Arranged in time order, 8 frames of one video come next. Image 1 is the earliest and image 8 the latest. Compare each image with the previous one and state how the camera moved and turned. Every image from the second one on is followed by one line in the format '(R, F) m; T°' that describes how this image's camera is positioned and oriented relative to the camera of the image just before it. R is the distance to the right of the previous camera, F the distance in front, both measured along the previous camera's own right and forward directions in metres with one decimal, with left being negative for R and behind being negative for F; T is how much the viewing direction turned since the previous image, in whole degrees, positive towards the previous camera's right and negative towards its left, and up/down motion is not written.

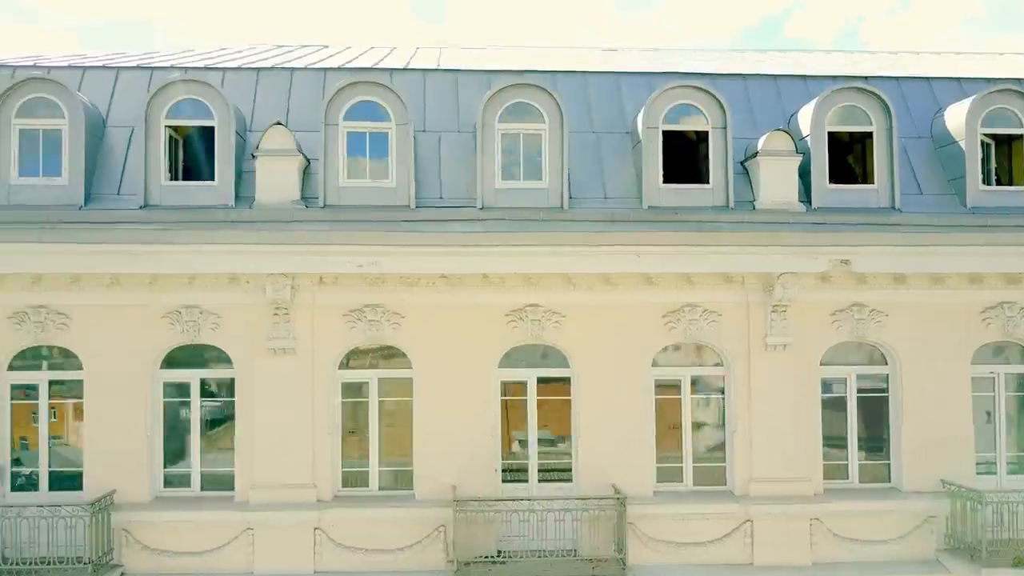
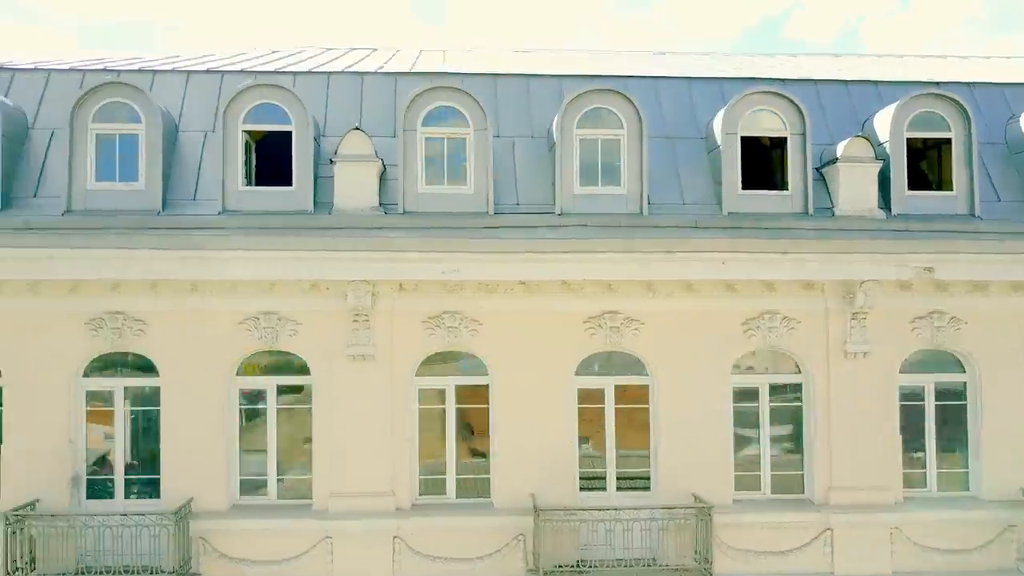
(-0.7, +0.1) m; 0°
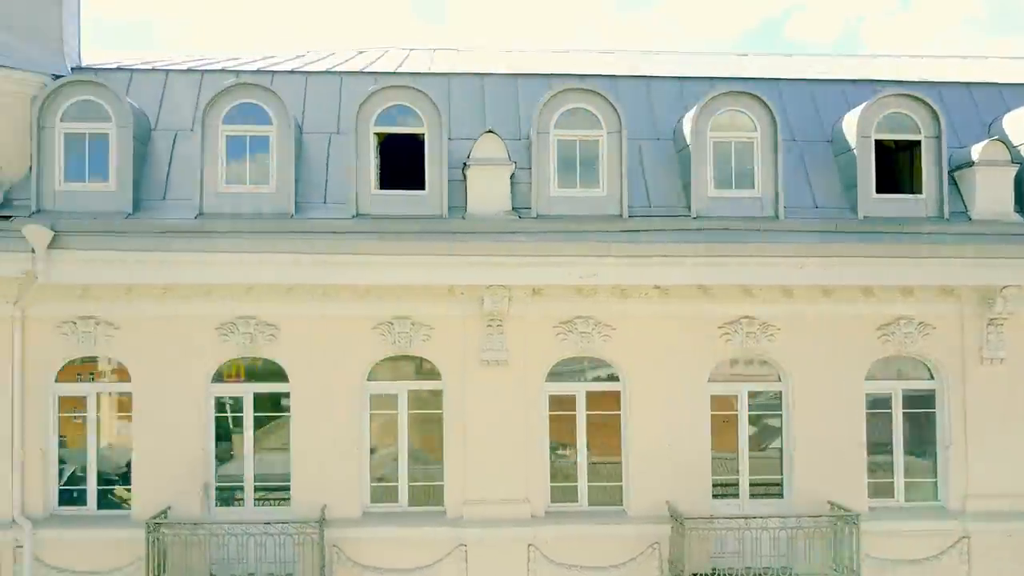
(-1.2, +0.1) m; 0°
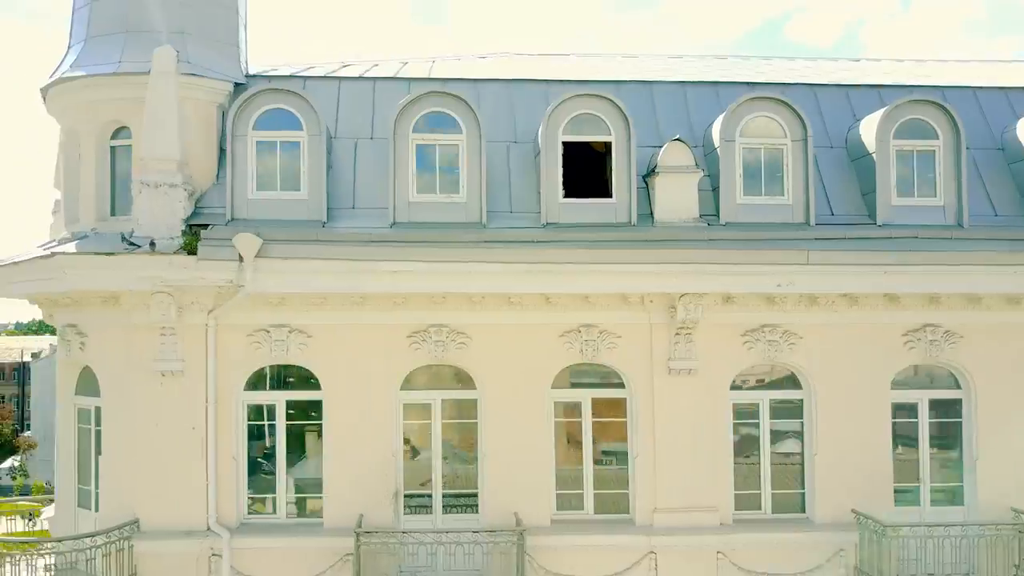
(-1.7, 0.0) m; 0°
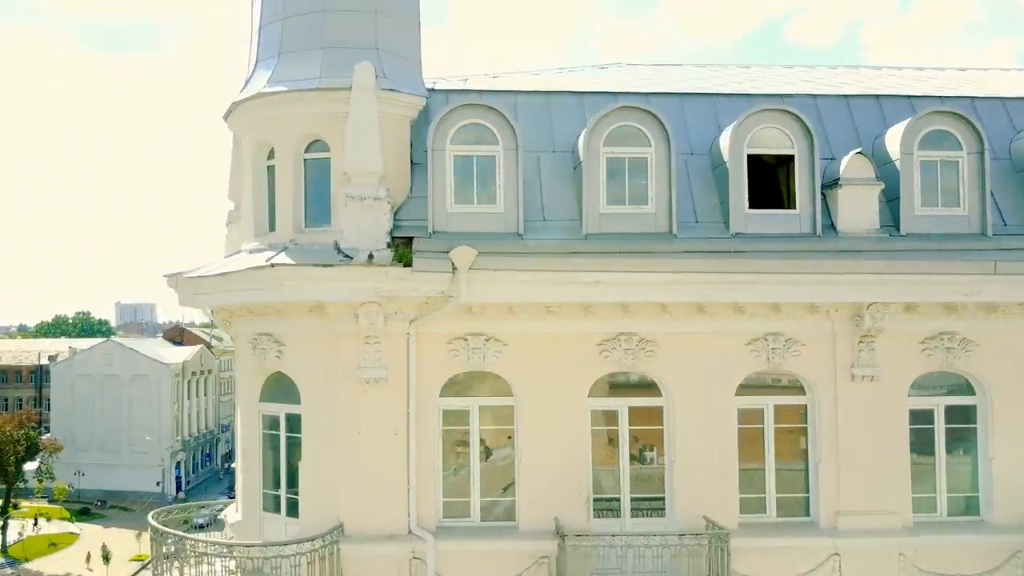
(-1.7, -0.2) m; 0°
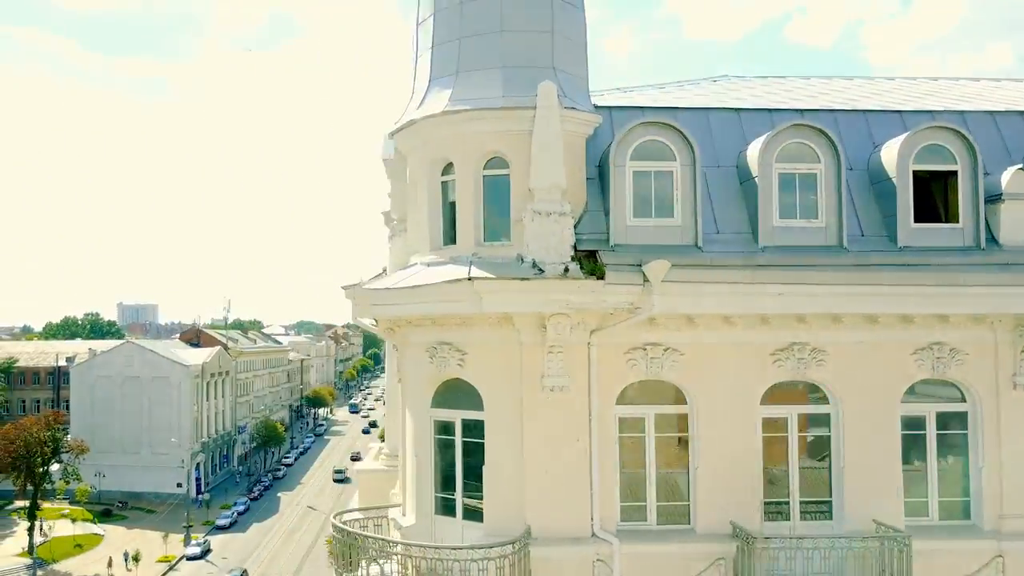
(-1.6, -0.3) m; 0°
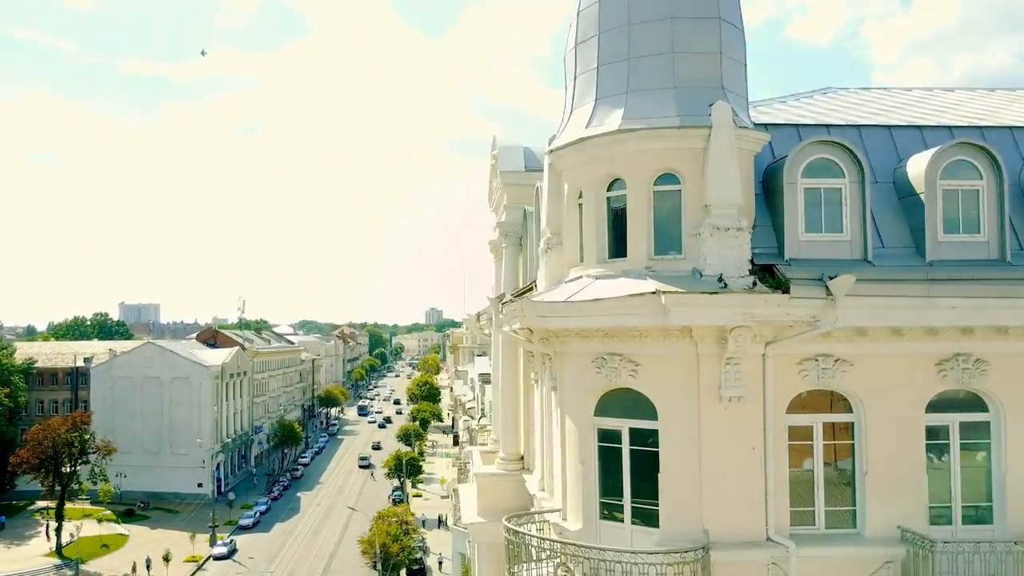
(-1.7, -0.3) m; 0°
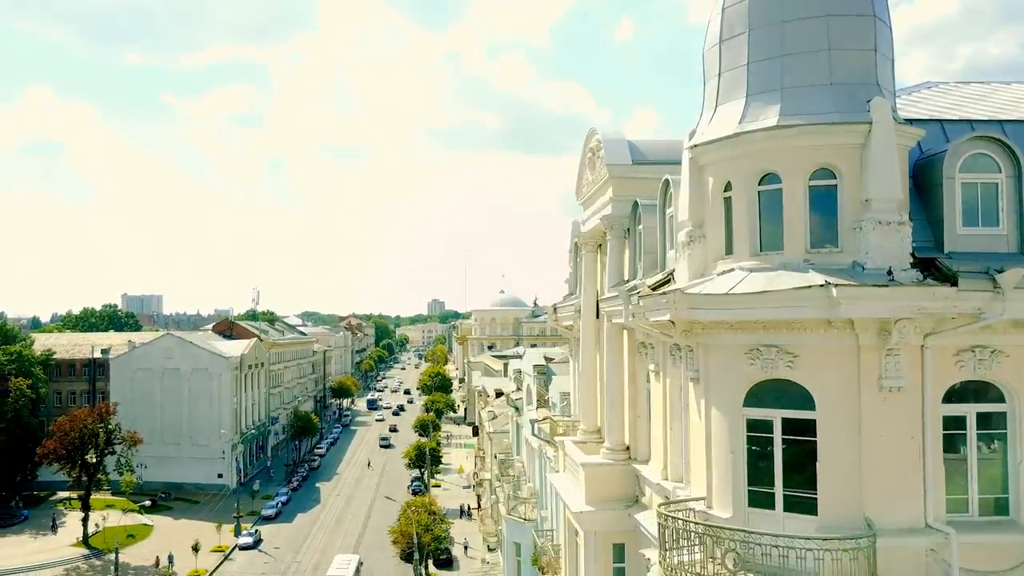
(-1.6, -0.2) m; 0°
